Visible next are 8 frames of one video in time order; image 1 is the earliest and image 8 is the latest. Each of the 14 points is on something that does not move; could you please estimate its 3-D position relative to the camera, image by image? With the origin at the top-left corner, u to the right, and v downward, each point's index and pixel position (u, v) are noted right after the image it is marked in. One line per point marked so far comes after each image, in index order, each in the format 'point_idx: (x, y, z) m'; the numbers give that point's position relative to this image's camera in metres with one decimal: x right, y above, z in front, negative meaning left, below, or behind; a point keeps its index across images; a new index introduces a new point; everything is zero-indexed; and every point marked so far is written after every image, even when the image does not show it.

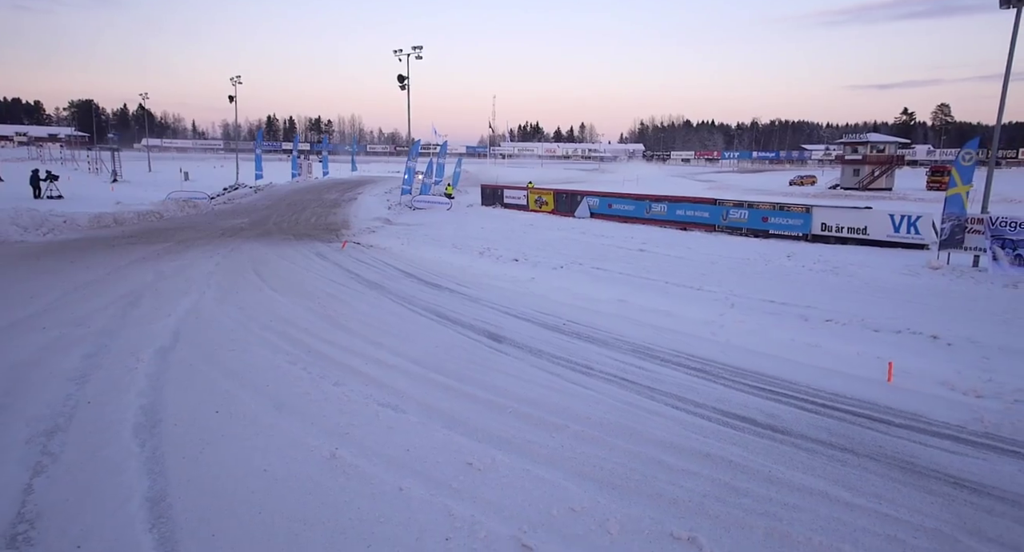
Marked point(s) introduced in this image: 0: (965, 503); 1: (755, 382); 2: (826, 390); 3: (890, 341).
0: (+4.1, -2.1, +5.7) m
1: (+3.5, -1.5, +9.0) m
2: (+4.3, -1.6, +8.7) m
3: (+6.8, -1.2, +11.1) m
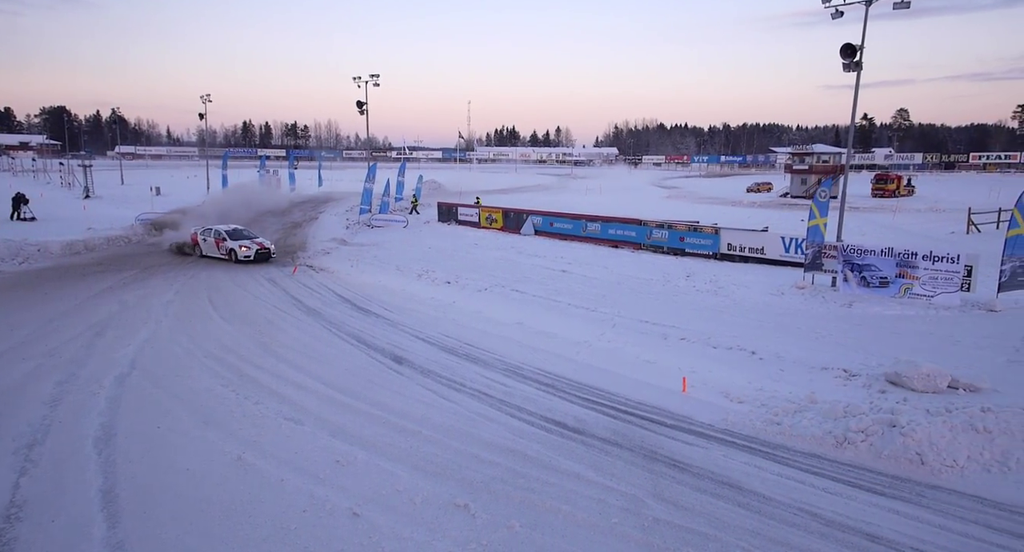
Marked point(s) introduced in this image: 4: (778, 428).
0: (+2.1, -2.7, +8.4) m
1: (+1.3, -2.2, +11.7) m
2: (+2.2, -2.2, +11.4) m
3: (+4.6, -1.8, +13.9) m
4: (+4.2, -2.4, +9.8) m
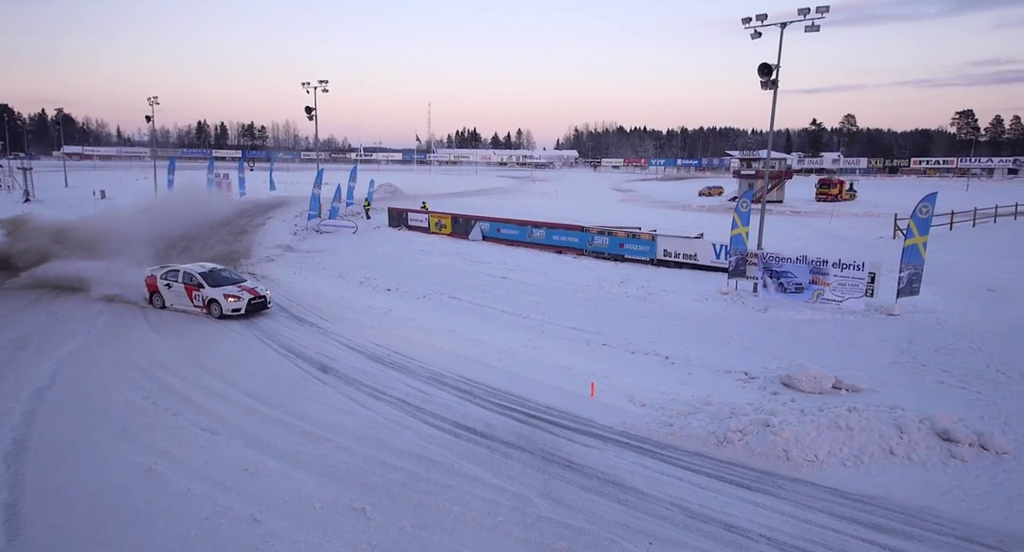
0: (+0.6, -2.9, +9.0) m
1: (-0.3, -2.4, +12.2) m
2: (+0.6, -2.5, +12.0) m
3: (+2.8, -2.0, +14.7) m
4: (+2.7, -2.6, +10.6) m
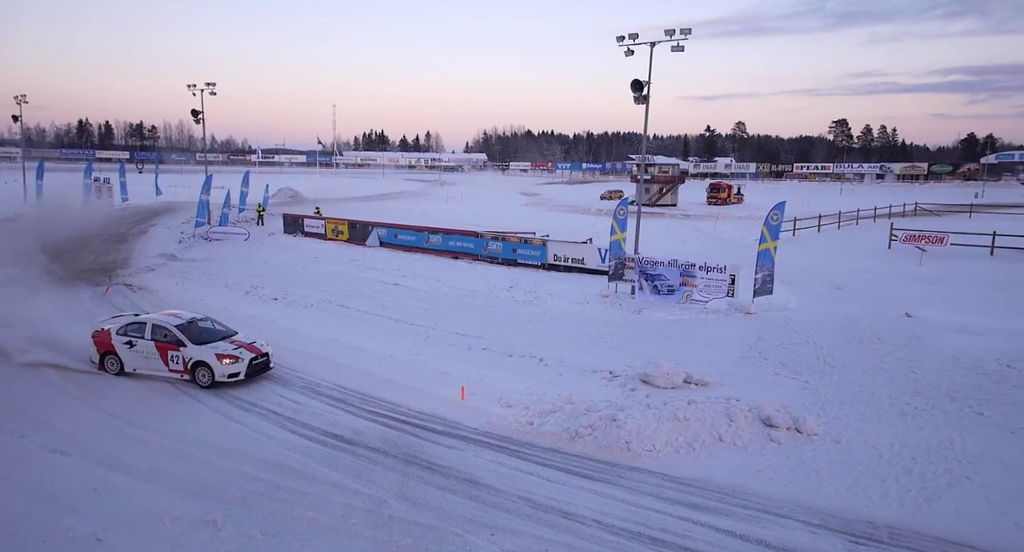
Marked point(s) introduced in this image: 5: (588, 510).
0: (-1.5, -3.1, +9.5) m
1: (-2.9, -2.6, +12.5) m
2: (-1.9, -2.6, +12.4) m
3: (-0.1, -2.2, +15.4) m
4: (+0.3, -2.7, +11.3) m
5: (+1.0, -3.2, +8.6) m
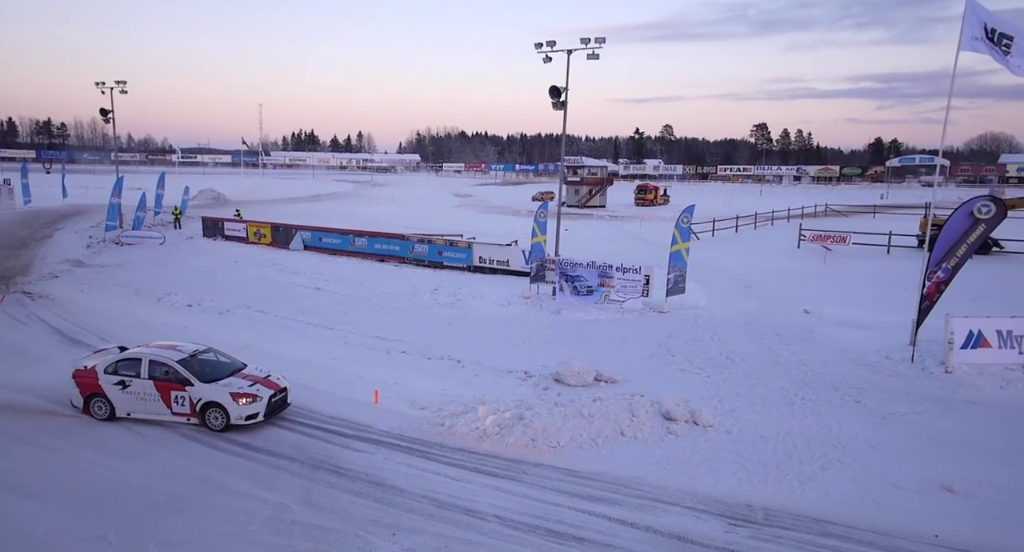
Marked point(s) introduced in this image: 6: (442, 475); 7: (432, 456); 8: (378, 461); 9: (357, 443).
0: (-2.9, -3.2, +9.5) m
1: (-4.6, -2.7, +12.4) m
2: (-3.7, -2.8, +12.4) m
3: (-2.1, -2.3, +15.5) m
4: (-1.3, -2.8, +11.5) m
5: (-0.3, -3.3, +8.9) m
6: (-1.1, -3.2, +9.9) m
7: (-1.3, -3.0, +10.5) m
8: (-2.2, -3.1, +10.4) m
9: (-2.7, -3.0, +11.1) m
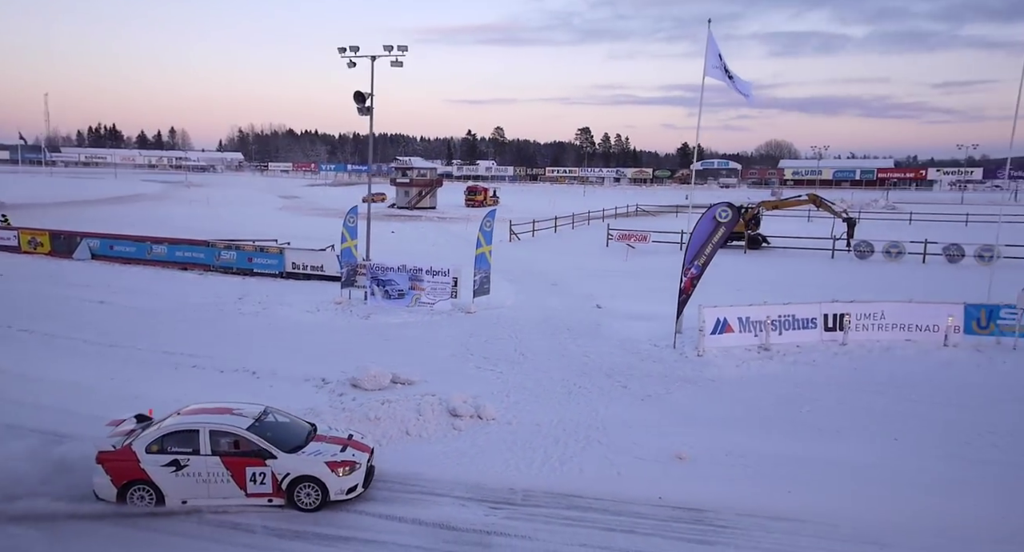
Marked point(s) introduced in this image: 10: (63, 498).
0: (-6.3, -3.5, +8.9) m
1: (-8.6, -3.1, +11.3) m
2: (-7.7, -3.1, +11.5) m
3: (-7.0, -2.6, +14.9) m
4: (-5.2, -3.1, +11.2) m
5: (-3.6, -3.5, +8.9) m
6: (-4.6, -3.4, +9.7) m
7: (-5.0, -3.3, +10.2) m
8: (-5.8, -3.3, +9.9) m
9: (-6.5, -3.2, +10.4) m
10: (-6.7, -3.4, +9.3) m
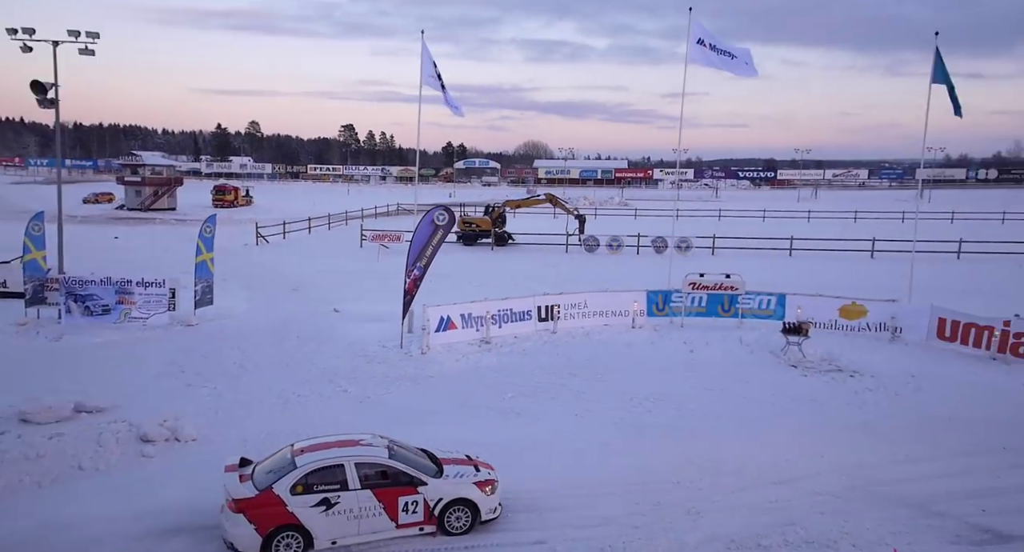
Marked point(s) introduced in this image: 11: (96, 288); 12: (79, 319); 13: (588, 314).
0: (-10.4, -4.1, +6.4) m
1: (-13.5, -3.8, +7.9) m
2: (-12.7, -3.7, +8.4) m
3: (-13.2, -3.2, +11.8) m
4: (-10.2, -3.6, +8.9) m
5: (-7.9, -3.9, +7.3) m
6: (-9.1, -3.9, +7.7) m
7: (-9.7, -3.8, +8.1) m
8: (-10.3, -3.9, +7.5) m
9: (-11.1, -3.8, +7.8) m
10: (-11.0, -4.0, +6.7) m
11: (-13.2, -0.5, +19.8) m
12: (-13.6, -1.4, +19.7) m
13: (+2.4, -1.2, +20.0) m
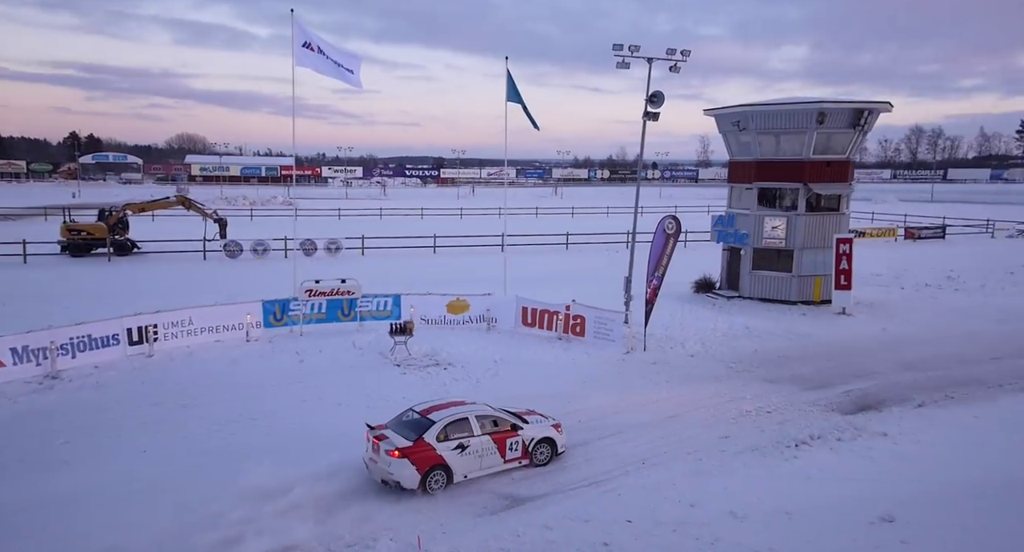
0: (-14.7, -5.2, +0.5) m
1: (-18.1, -5.2, +0.5) m
2: (-17.6, -5.1, +1.2) m
3: (-19.6, -4.6, +4.1) m
4: (-15.7, -4.8, +2.8) m
5: (-12.9, -4.9, +2.4) m
6: (-14.1, -5.0, +2.2) m
7: (-14.8, -4.9, +2.3) m
8: (-15.1, -5.1, +1.5) m
9: (-16.0, -5.1, +1.4) m
10: (-15.4, -5.2, +0.5) m
11: (-23.2, -1.9, +11.3) m
12: (-23.5, -2.9, +11.0) m
13: (-9.3, -1.6, +18.2) m
